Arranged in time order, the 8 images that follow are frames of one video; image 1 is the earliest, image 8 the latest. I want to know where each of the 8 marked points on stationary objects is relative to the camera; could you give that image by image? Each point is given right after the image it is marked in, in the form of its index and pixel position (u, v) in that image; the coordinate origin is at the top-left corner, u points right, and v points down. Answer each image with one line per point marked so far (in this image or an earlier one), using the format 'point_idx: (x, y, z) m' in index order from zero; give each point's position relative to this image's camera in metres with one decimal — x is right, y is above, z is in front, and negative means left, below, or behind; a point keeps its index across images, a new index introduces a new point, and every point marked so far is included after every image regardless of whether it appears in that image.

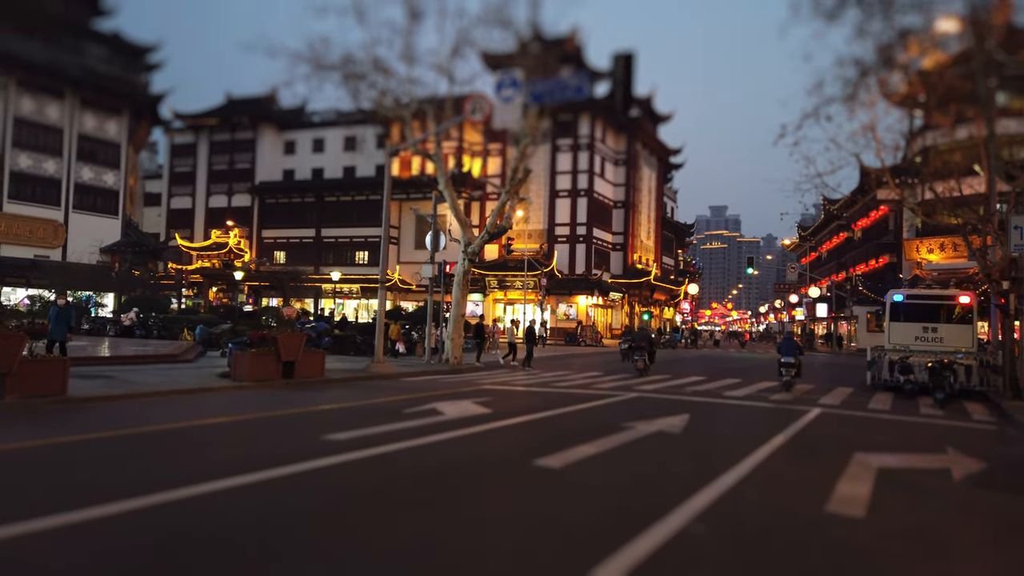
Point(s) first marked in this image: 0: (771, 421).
0: (+4.5, -2.3, +12.9) m
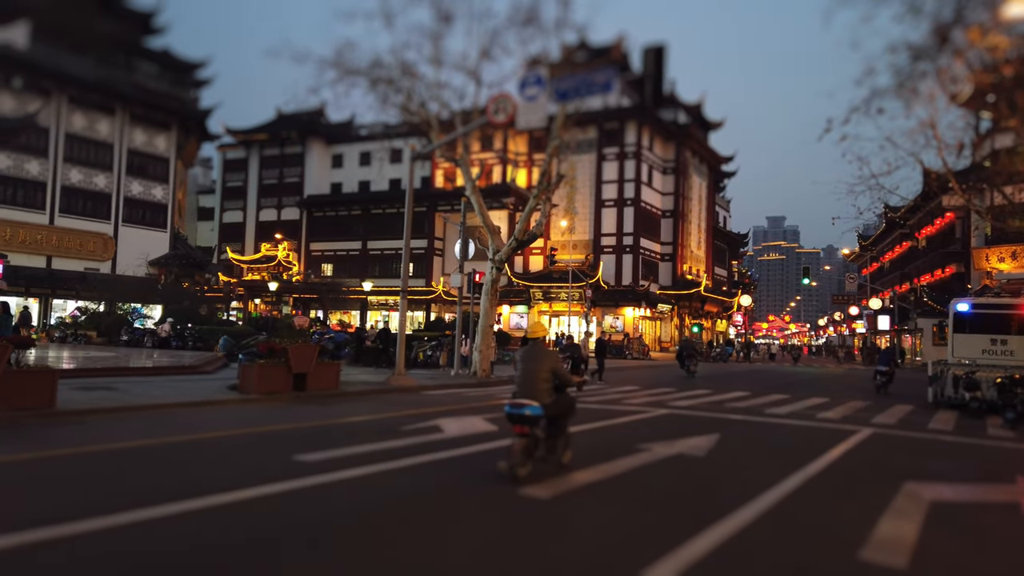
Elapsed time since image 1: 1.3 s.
0: (+4.6, -2.4, +11.5) m
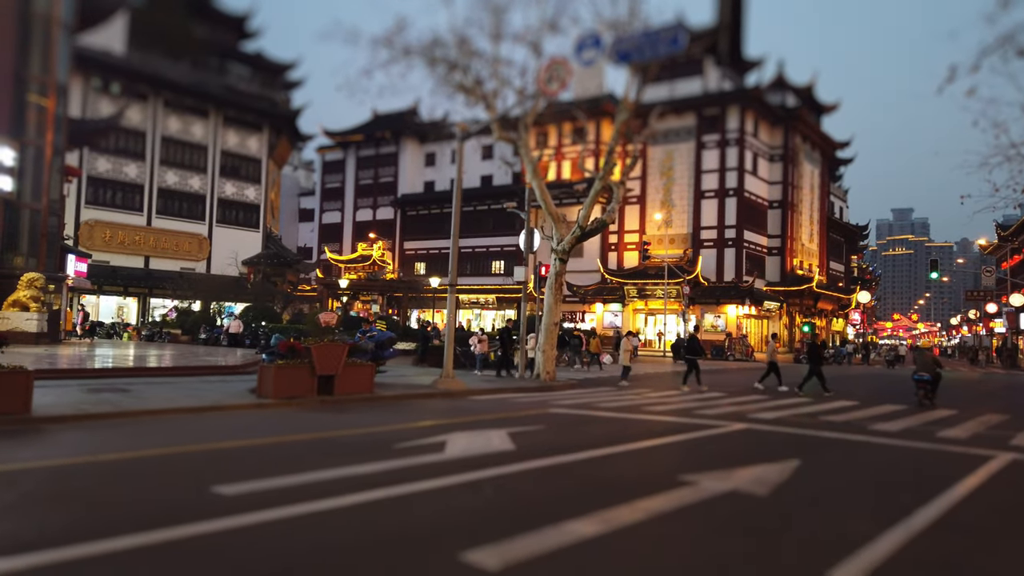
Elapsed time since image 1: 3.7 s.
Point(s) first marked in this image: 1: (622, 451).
0: (+4.9, -2.2, +8.8) m
1: (+1.3, -1.9, +8.7) m
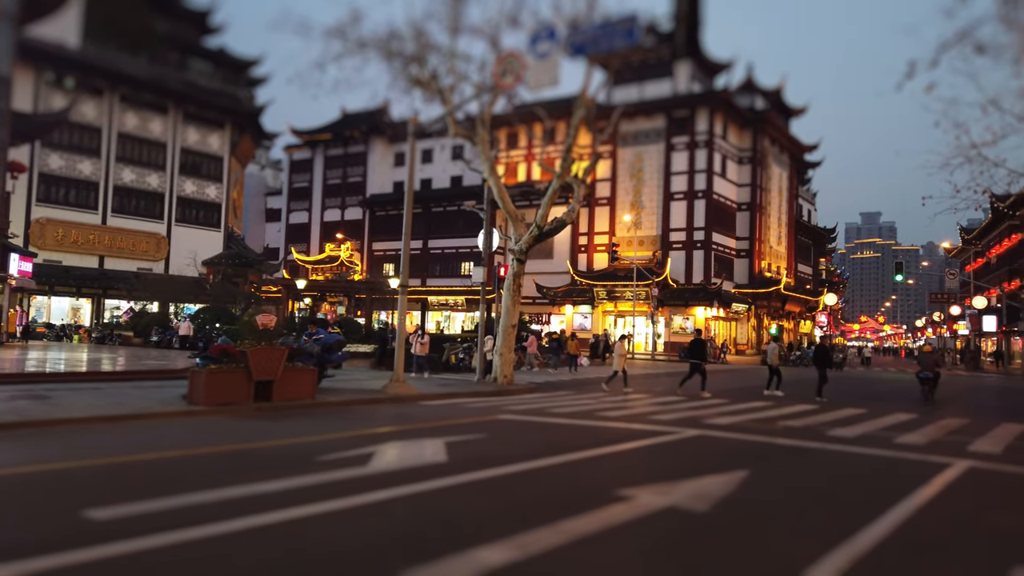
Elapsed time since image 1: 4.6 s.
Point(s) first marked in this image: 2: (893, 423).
0: (+4.1, -2.2, +8.4) m
1: (+0.5, -1.9, +8.2) m
2: (+7.2, -2.6, +14.3) m
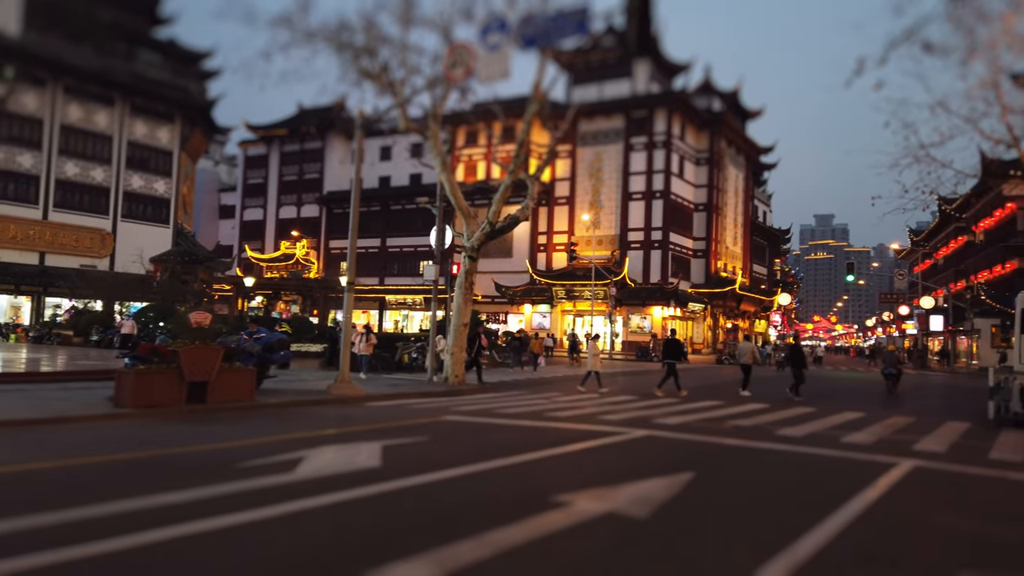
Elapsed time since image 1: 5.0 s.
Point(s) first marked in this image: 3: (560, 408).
0: (+3.5, -2.2, +8.3) m
1: (-0.1, -1.9, +7.8) m
2: (+6.2, -2.5, +14.3) m
3: (+1.0, -2.4, +15.3) m
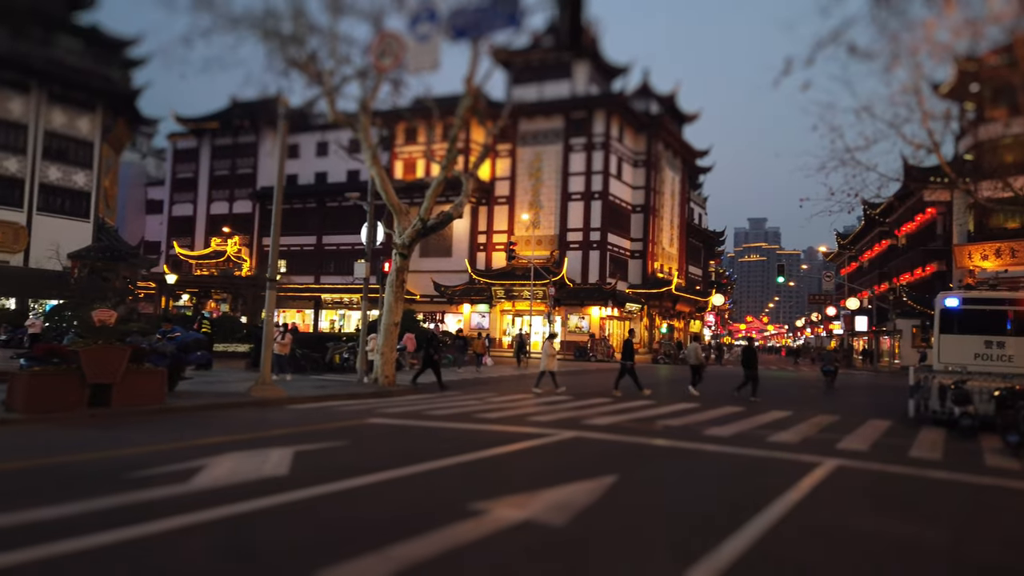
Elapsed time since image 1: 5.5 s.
0: (+2.6, -2.2, +8.2) m
1: (-0.9, -1.8, +7.5) m
2: (+4.9, -2.5, +14.4) m
3: (-0.4, -2.4, +14.9) m
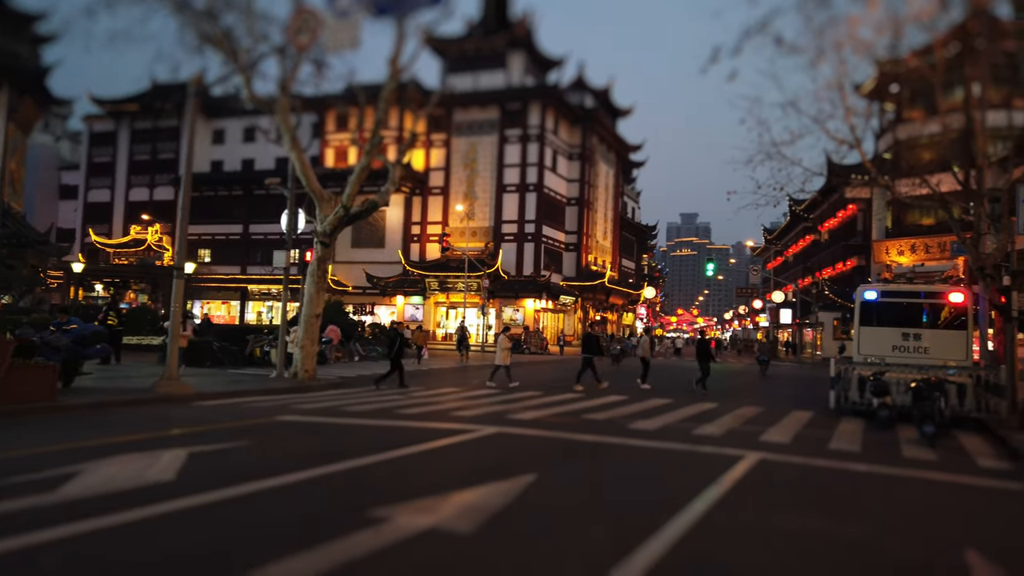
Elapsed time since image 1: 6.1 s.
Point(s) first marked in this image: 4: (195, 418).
0: (+1.7, -2.1, +7.9) m
1: (-1.8, -1.7, +6.9) m
2: (+3.4, -2.4, +14.3) m
3: (-1.9, -2.2, +14.4) m
4: (-4.9, -2.0, +11.8) m
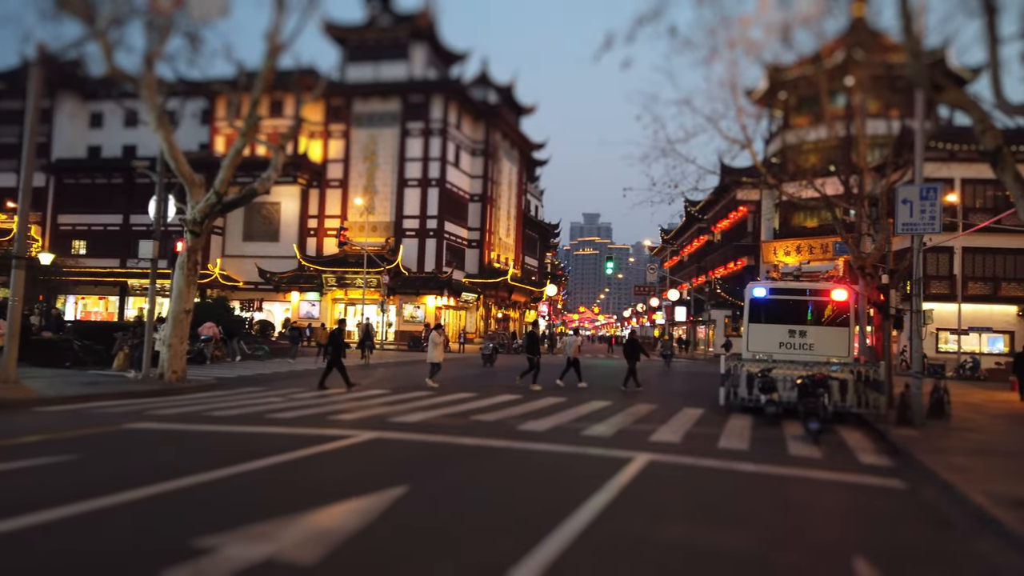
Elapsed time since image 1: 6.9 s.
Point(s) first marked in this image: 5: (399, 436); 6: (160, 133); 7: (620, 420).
0: (+0.5, -2.0, +7.4) m
1: (-2.9, -1.7, +6.0) m
2: (+1.4, -2.3, +14.0) m
3: (-3.9, -2.1, +13.4) m
4: (-6.6, -1.9, +10.4) m
5: (-1.5, -2.0, +10.2) m
6: (-7.7, +3.5, +16.8) m
7: (+1.9, -2.3, +13.2) m
